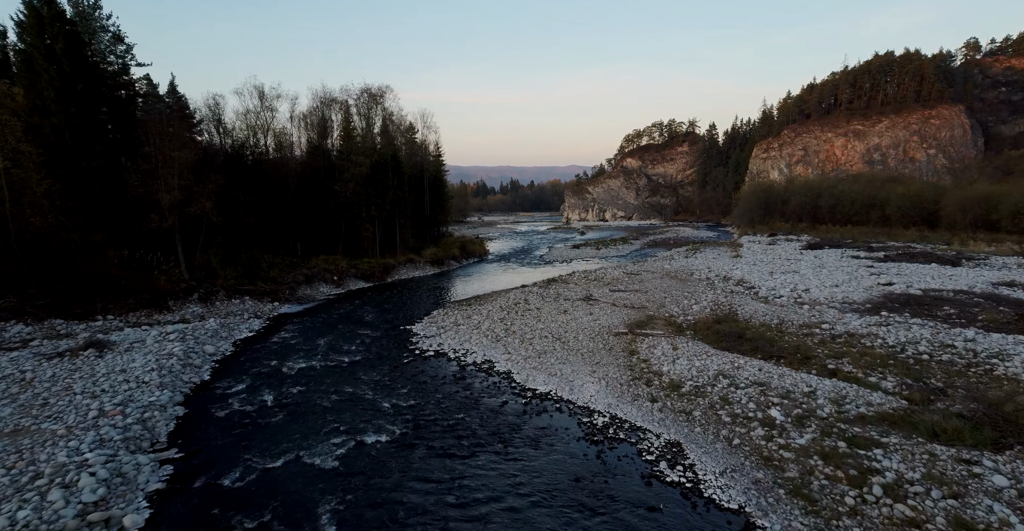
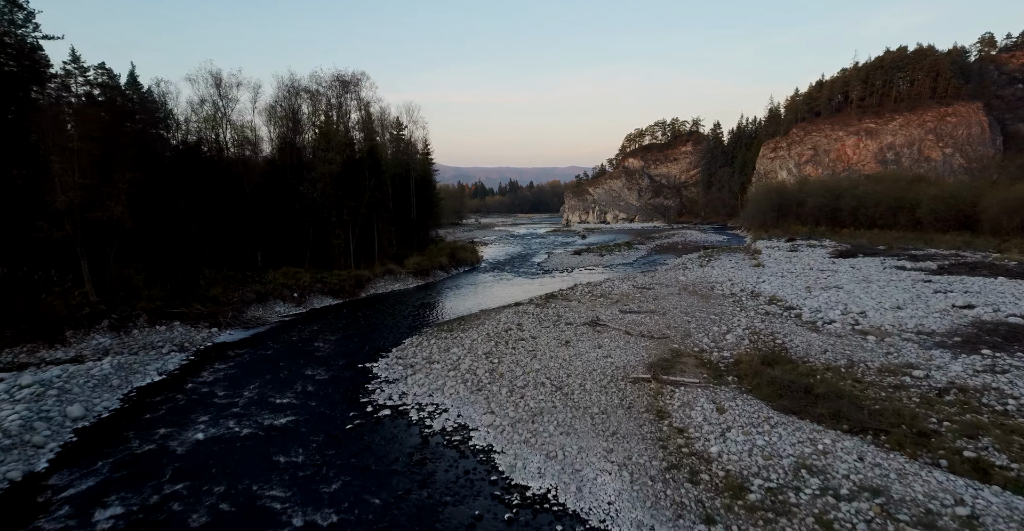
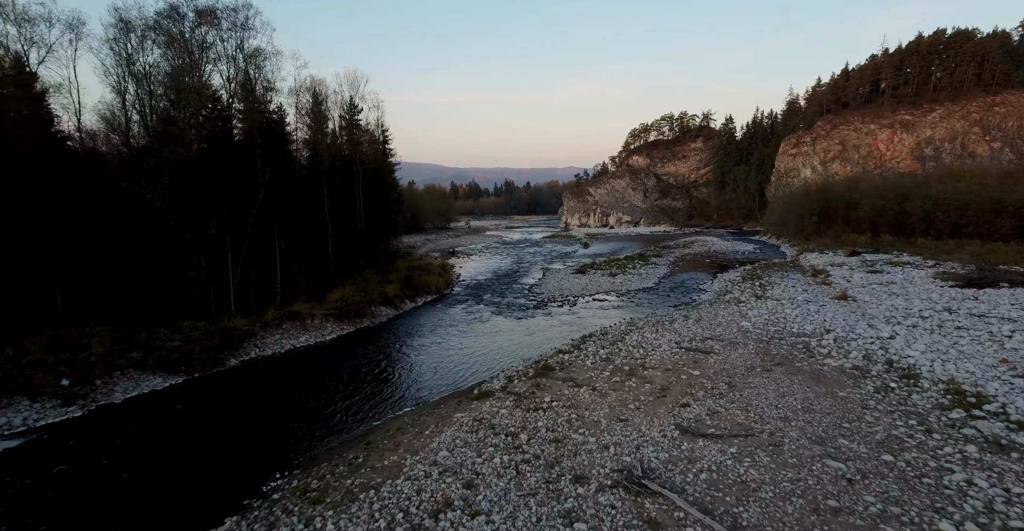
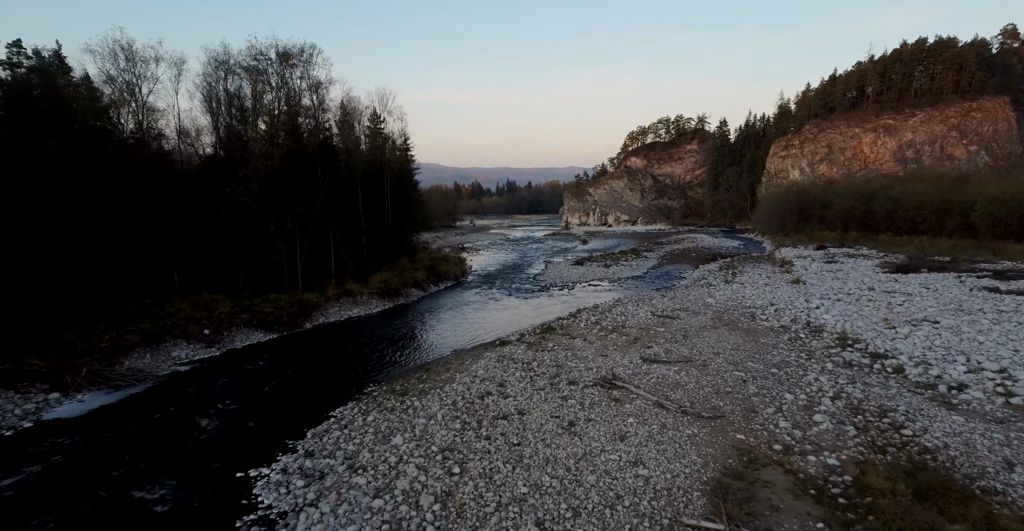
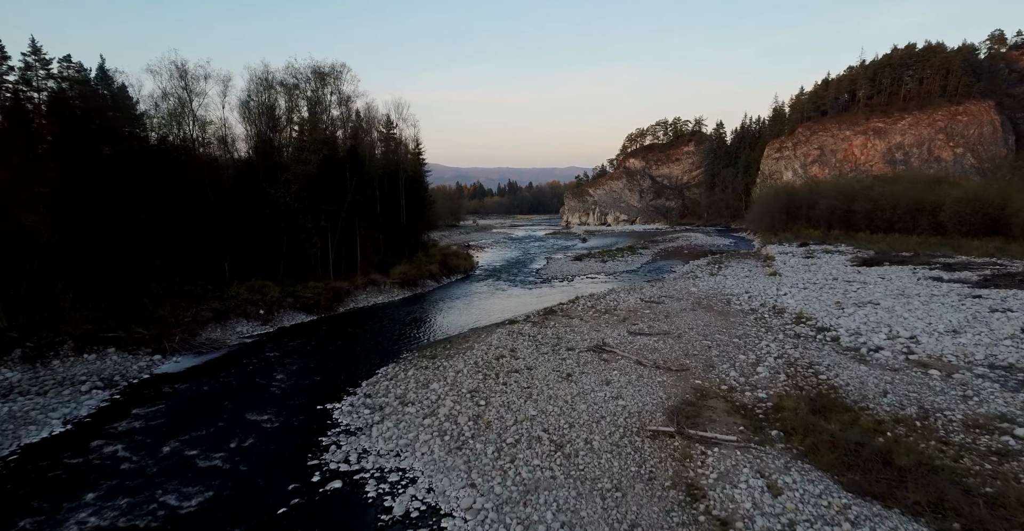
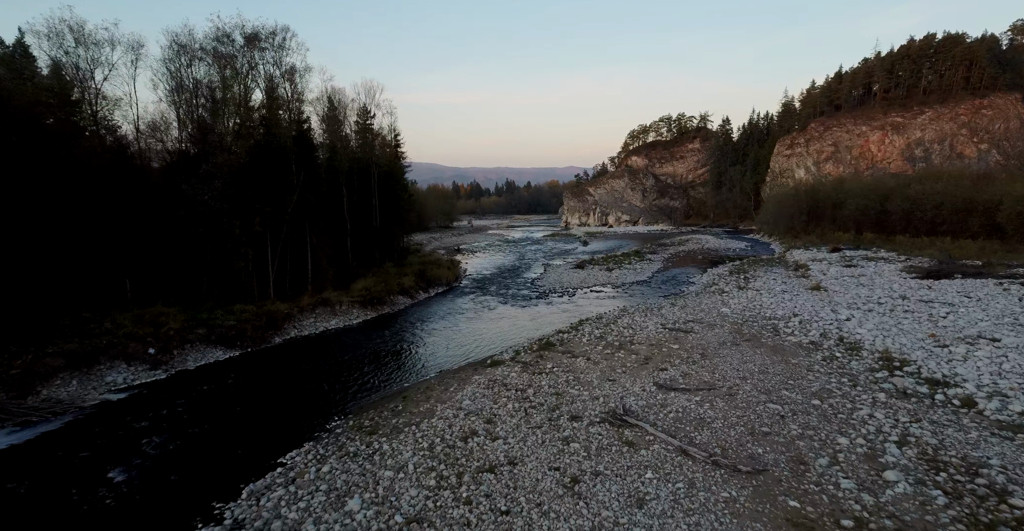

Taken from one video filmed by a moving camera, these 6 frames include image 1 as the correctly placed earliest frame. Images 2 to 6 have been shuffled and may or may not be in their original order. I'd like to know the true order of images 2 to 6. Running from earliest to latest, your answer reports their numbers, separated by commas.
2, 5, 4, 6, 3
